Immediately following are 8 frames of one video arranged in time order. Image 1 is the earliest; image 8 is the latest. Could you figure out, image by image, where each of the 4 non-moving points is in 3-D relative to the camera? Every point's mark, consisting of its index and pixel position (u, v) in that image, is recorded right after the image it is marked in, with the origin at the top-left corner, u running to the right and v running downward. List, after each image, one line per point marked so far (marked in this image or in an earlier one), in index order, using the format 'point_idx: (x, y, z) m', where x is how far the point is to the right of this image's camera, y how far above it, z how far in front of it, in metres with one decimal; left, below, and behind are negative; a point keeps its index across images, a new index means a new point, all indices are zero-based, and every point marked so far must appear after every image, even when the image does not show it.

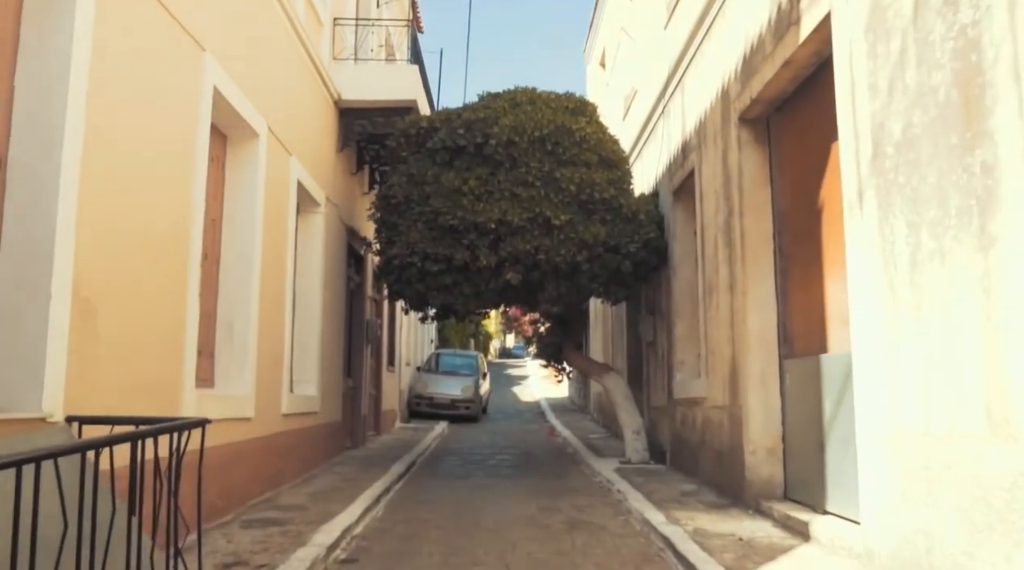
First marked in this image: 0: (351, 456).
0: (-2.3, -2.5, +12.6) m
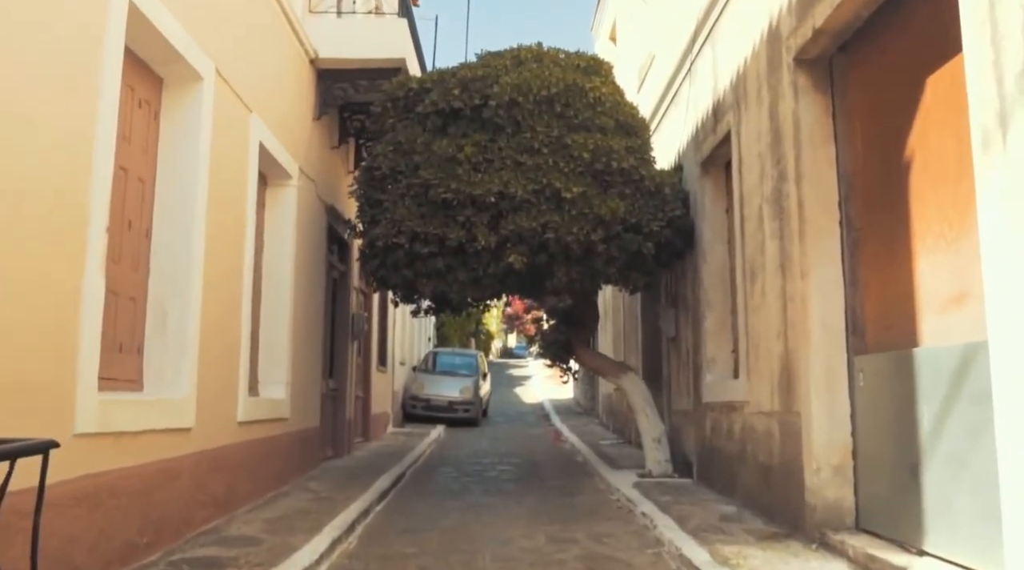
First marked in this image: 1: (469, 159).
0: (-2.2, -2.3, +11.0) m
1: (-0.5, +1.4, +9.6) m
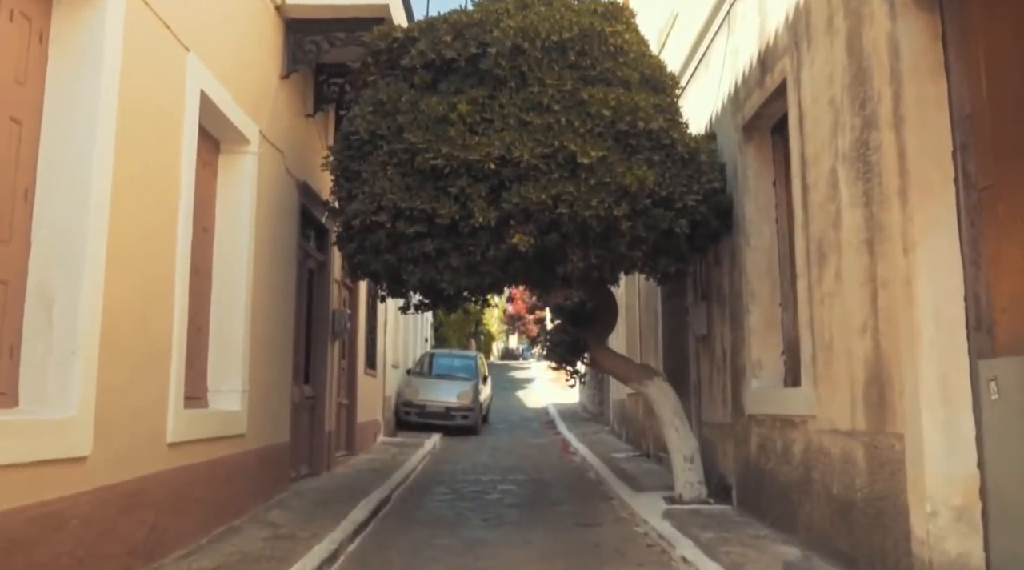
0: (-2.2, -2.2, +9.3) m
1: (-0.4, +1.5, +7.9) m
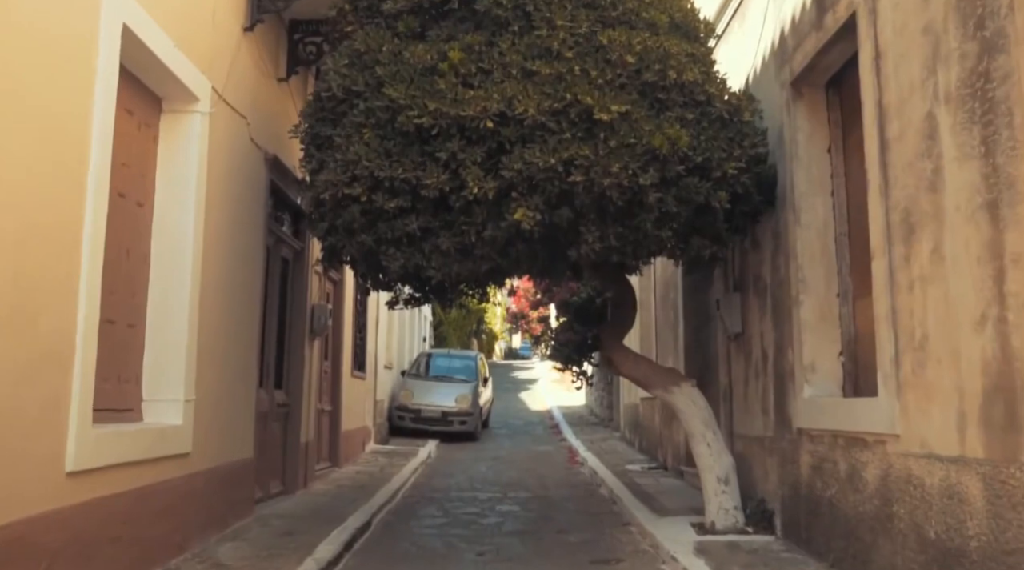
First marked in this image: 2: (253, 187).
0: (-2.2, -2.1, +8.0) m
1: (-0.4, +1.6, +6.5) m
2: (-2.4, +0.9, +8.2) m
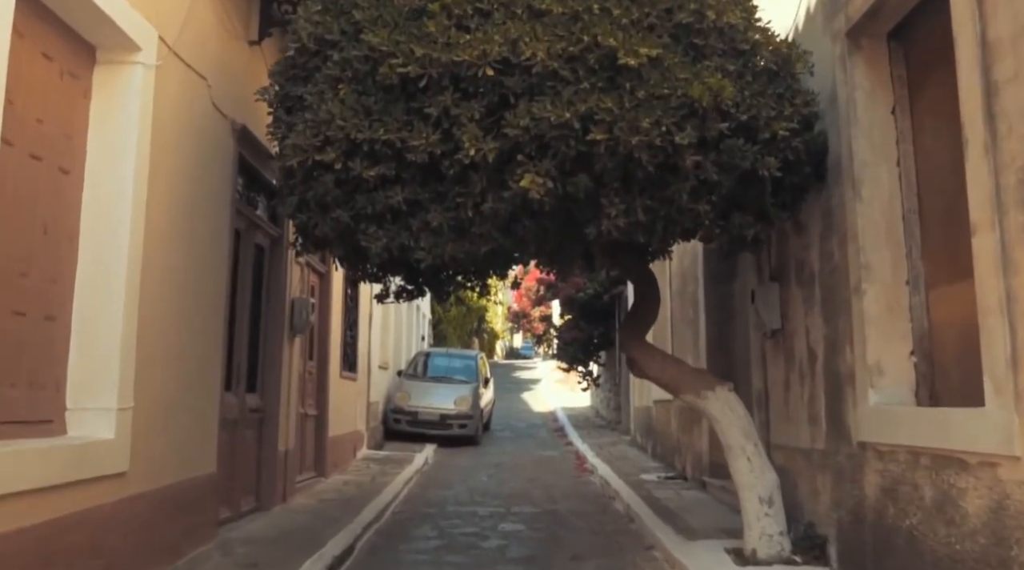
0: (-2.1, -2.0, +6.8) m
1: (-0.4, +1.7, +5.4) m
2: (-2.3, +1.0, +7.1) m
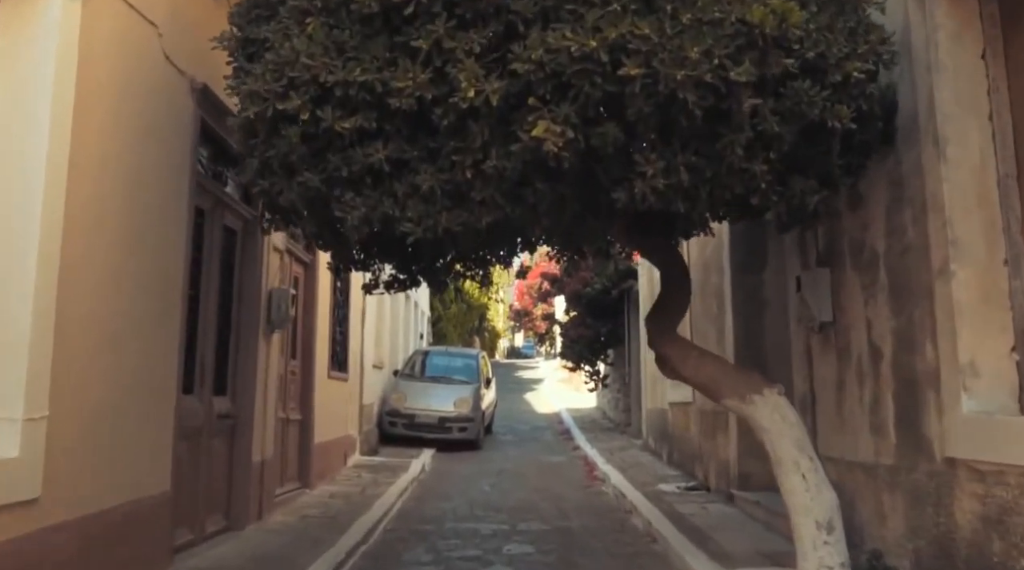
0: (-2.1, -1.9, +5.8) m
1: (-0.3, +1.8, +4.3) m
2: (-2.3, +1.1, +6.0) m
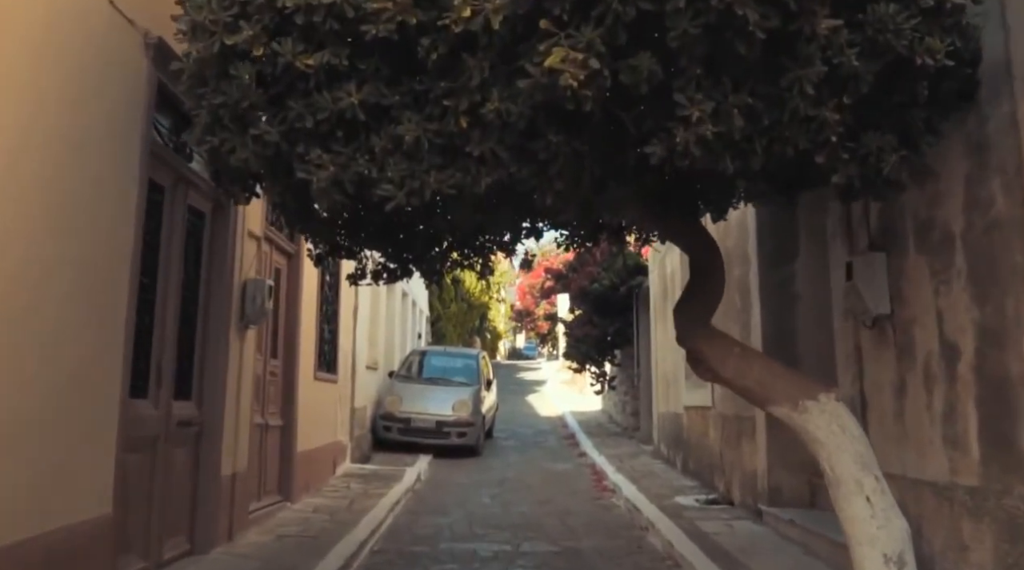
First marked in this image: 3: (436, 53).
0: (-2.1, -1.8, +4.9) m
1: (-0.3, +1.9, +3.4) m
2: (-2.3, +1.2, +5.1) m
3: (-0.3, +0.9, +3.3) m
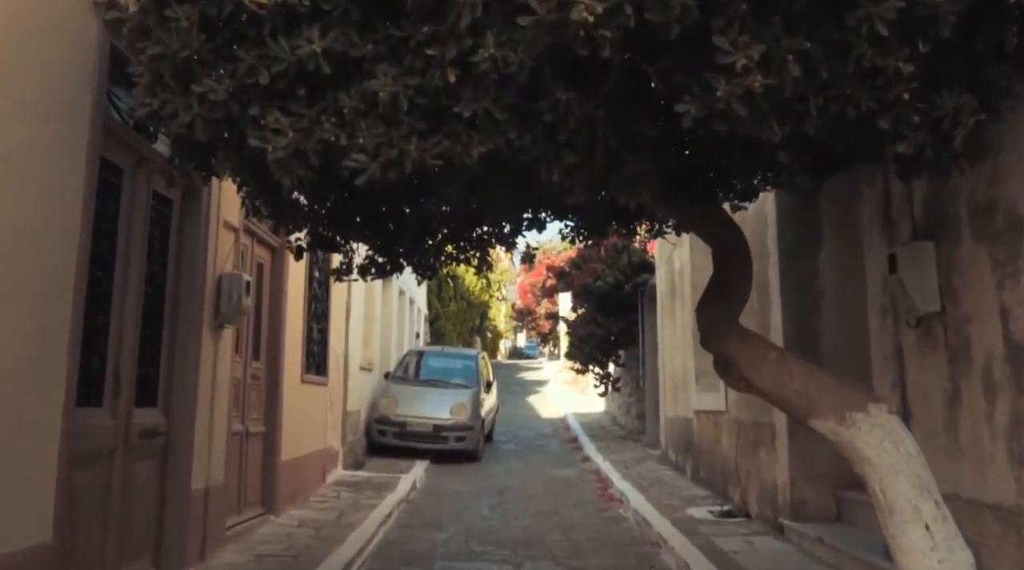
0: (-2.1, -1.8, +4.2) m
1: (-0.3, +1.9, +2.8) m
2: (-2.3, +1.2, +4.5) m
3: (-0.3, +0.9, +2.7) m
